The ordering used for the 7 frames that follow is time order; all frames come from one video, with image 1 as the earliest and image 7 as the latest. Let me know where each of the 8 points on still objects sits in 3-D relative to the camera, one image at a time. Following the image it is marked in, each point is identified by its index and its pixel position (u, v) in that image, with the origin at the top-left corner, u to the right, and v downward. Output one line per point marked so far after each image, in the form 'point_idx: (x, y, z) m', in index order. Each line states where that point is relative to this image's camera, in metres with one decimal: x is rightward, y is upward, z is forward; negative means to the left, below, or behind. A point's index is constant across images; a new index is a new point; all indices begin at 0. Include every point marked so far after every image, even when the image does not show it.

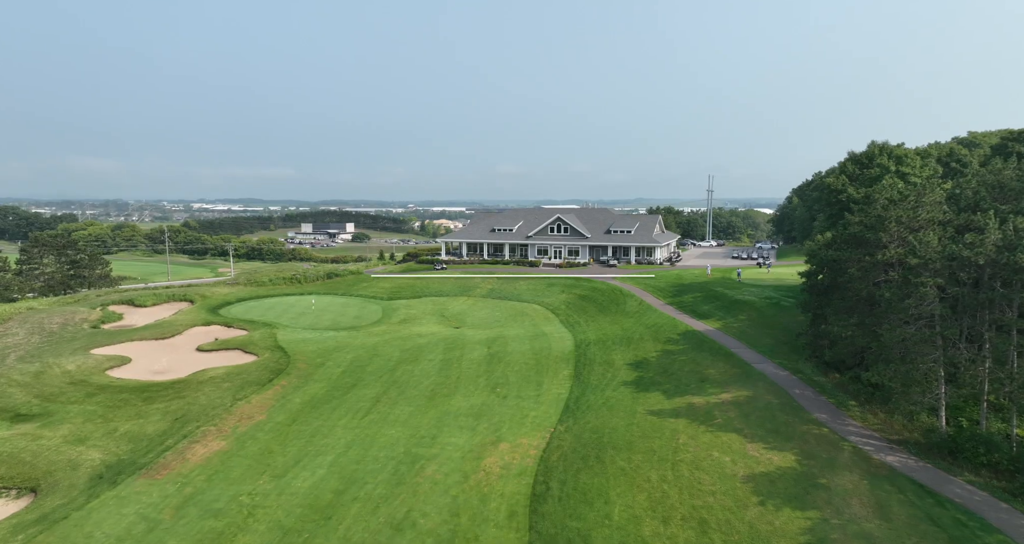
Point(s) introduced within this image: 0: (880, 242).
0: (+11.9, +1.0, +18.9) m
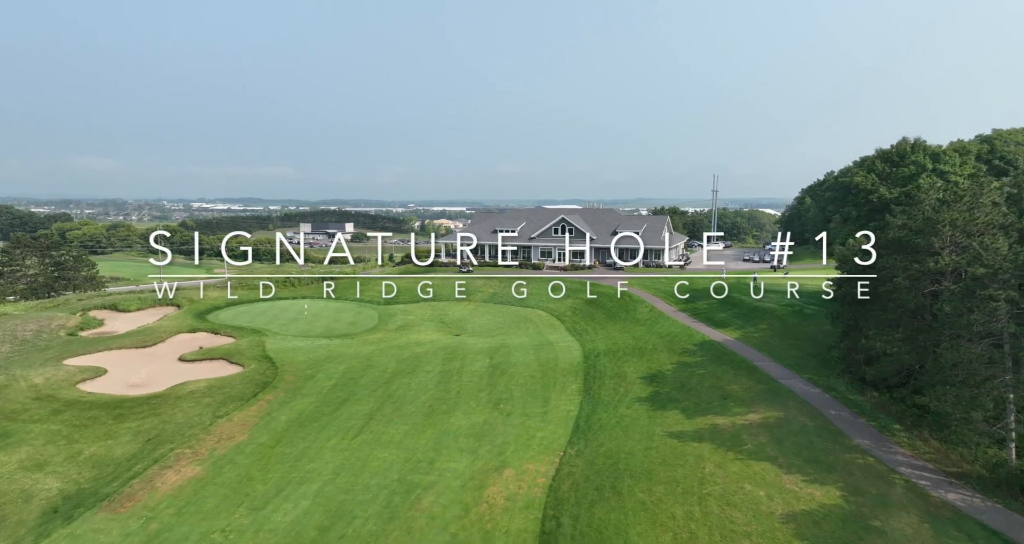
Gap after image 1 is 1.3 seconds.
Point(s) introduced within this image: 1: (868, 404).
0: (+12.1, +0.7, +16.8) m
1: (+11.6, -4.3, +19.0) m
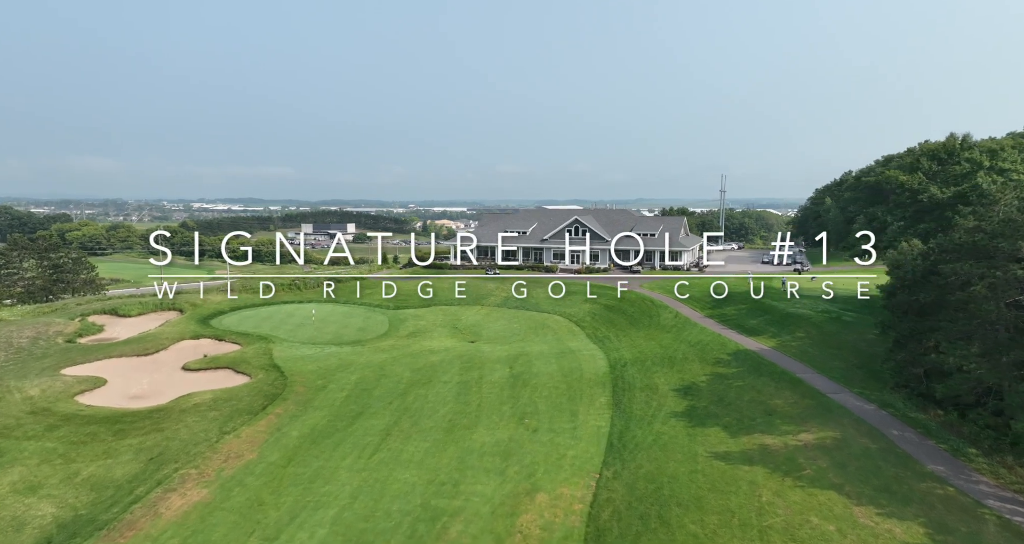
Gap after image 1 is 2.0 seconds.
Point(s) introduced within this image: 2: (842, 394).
0: (+13.1, +0.5, +15.3) m
1: (+12.6, -4.6, +17.4) m
2: (+11.4, -4.2, +20.0) m
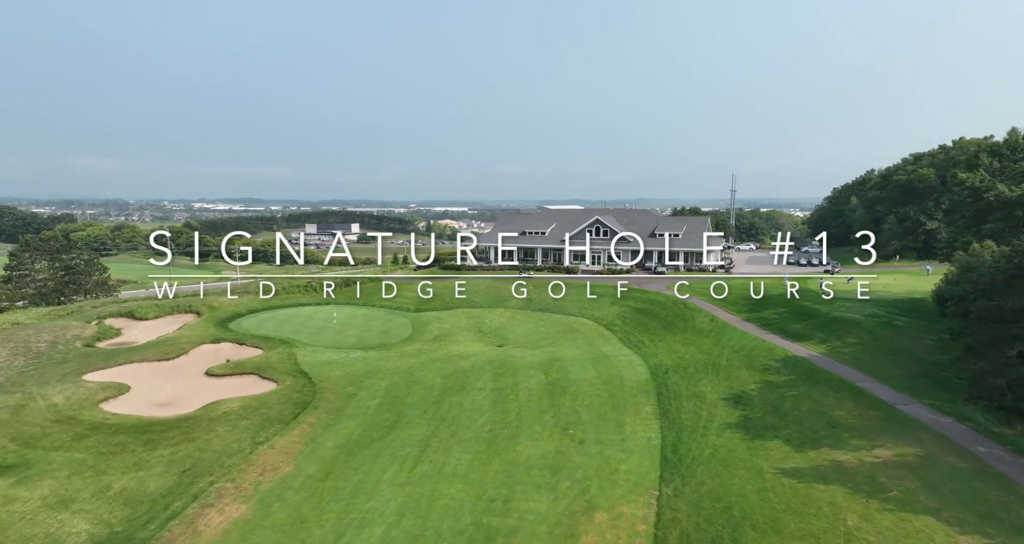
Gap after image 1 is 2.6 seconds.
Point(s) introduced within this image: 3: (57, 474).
0: (+14.8, +0.3, +14.3) m
1: (+14.2, -4.7, +16.4) m
2: (+13.1, -4.4, +19.0) m
3: (-15.3, -6.8, +19.6) m
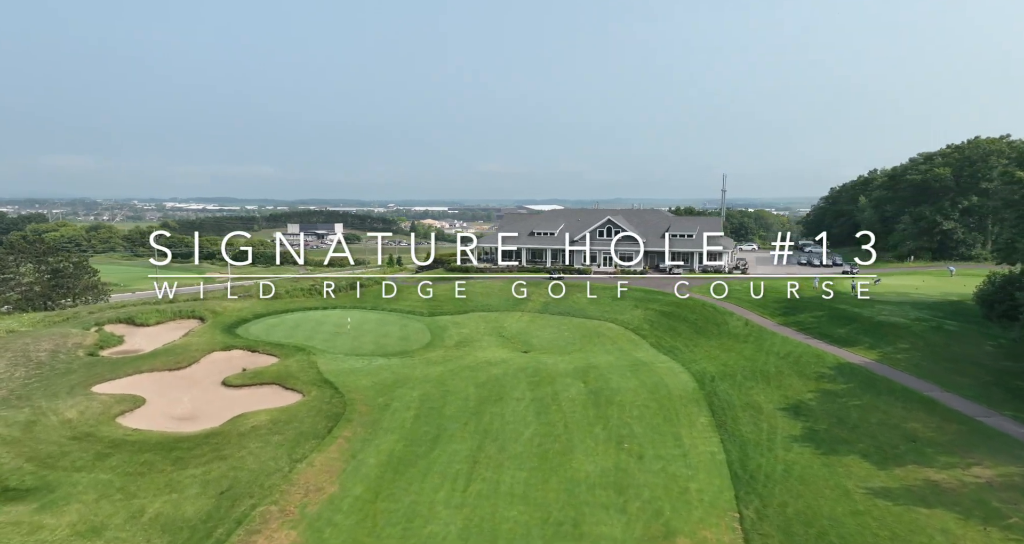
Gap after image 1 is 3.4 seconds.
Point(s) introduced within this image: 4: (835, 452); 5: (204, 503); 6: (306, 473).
0: (+16.9, +0.2, +13.6) m
1: (+16.3, -4.9, +15.7) m
2: (+15.1, -4.5, +18.3) m
3: (-13.3, -7.0, +18.1) m
4: (+10.2, -5.7, +18.4) m
5: (-9.5, -7.2, +18.1) m
6: (-7.0, -6.8, +19.8) m
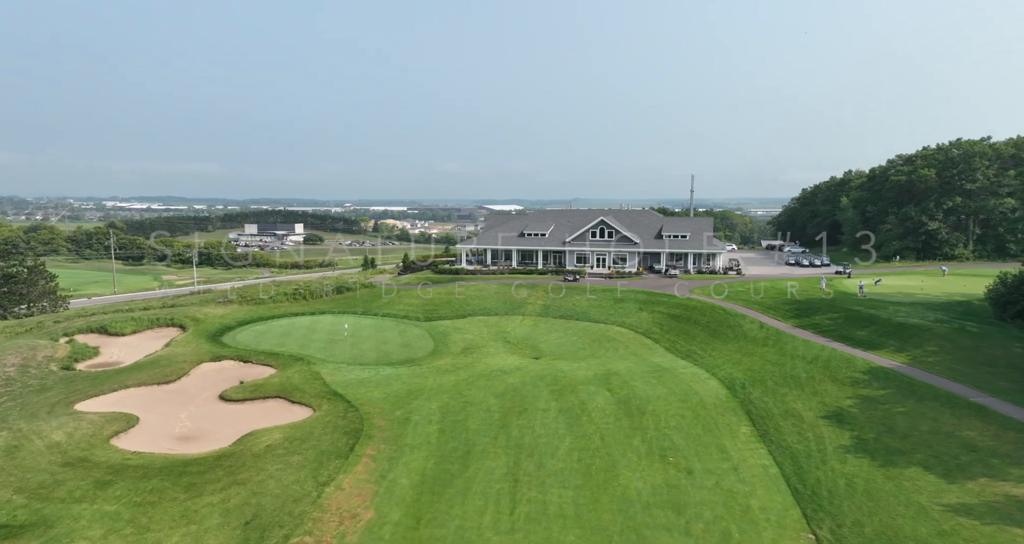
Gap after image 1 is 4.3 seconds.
0: (+18.7, +0.1, +13.6) m
1: (+18.0, -5.0, +15.7) m
2: (+16.6, -4.7, +18.1) m
3: (-11.7, -7.3, +16.1) m
4: (+11.7, -5.9, +18.0) m
5: (-7.9, -7.4, +16.4) m
6: (-5.5, -7.0, +18.3) m
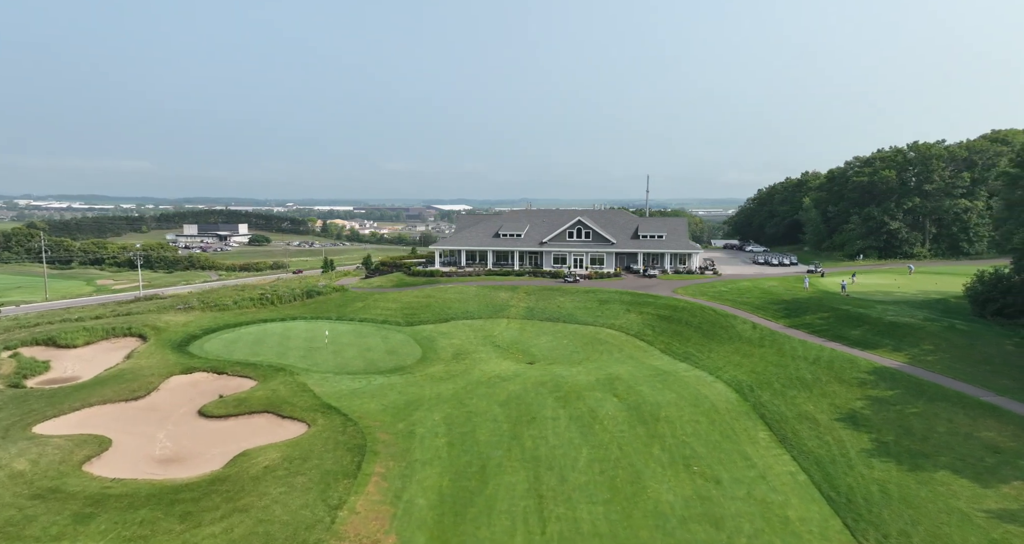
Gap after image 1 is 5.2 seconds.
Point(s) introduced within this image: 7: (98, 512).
0: (+19.8, +0.1, +14.3) m
1: (+19.0, -5.0, +16.3) m
2: (+17.4, -4.7, +18.6) m
3: (-10.6, -7.6, +14.3) m
4: (+12.6, -5.9, +18.0) m
5: (-6.9, -7.6, +14.8) m
6: (-4.6, -7.2, +16.9) m
7: (-11.9, -7.0, +16.8) m
